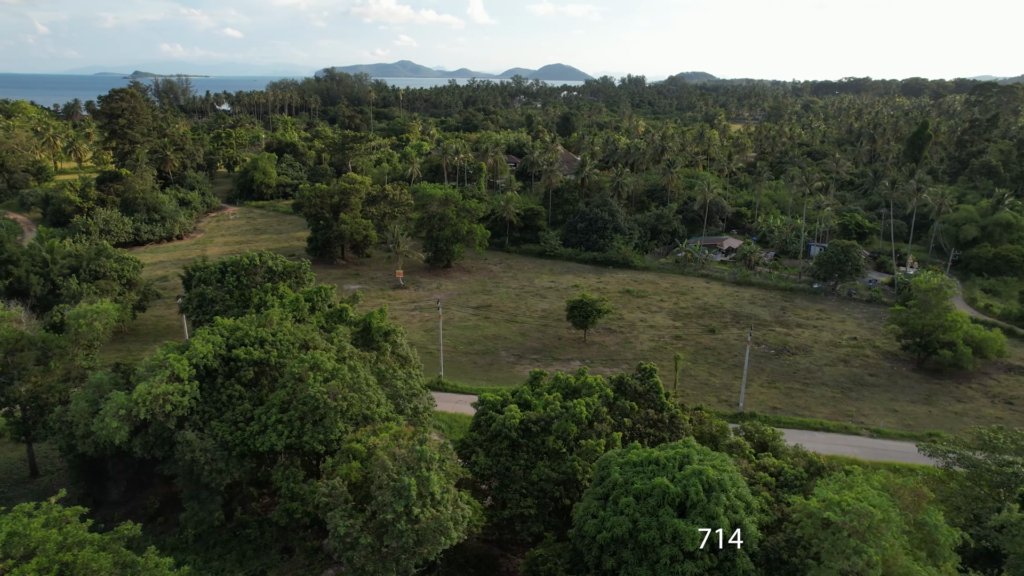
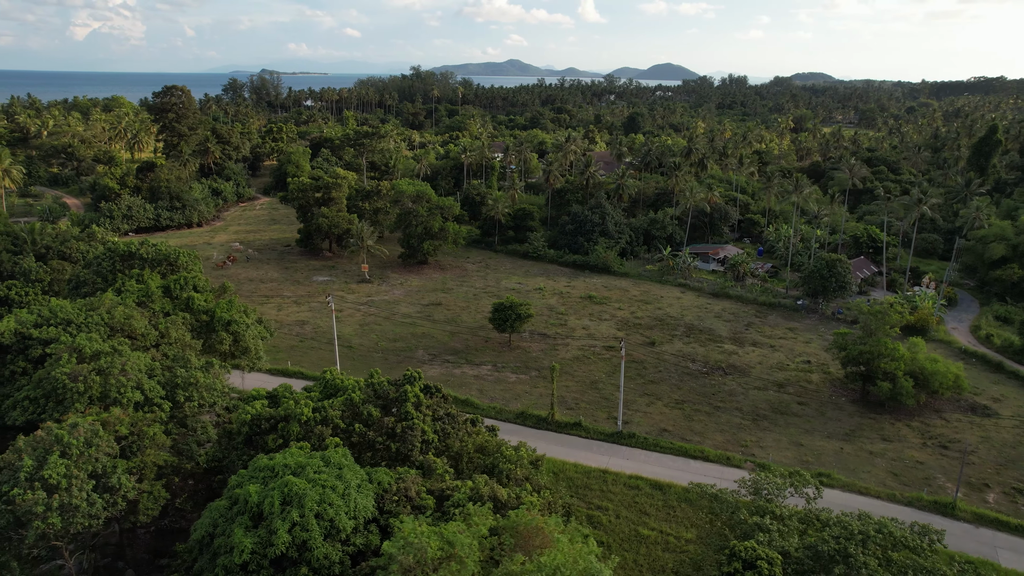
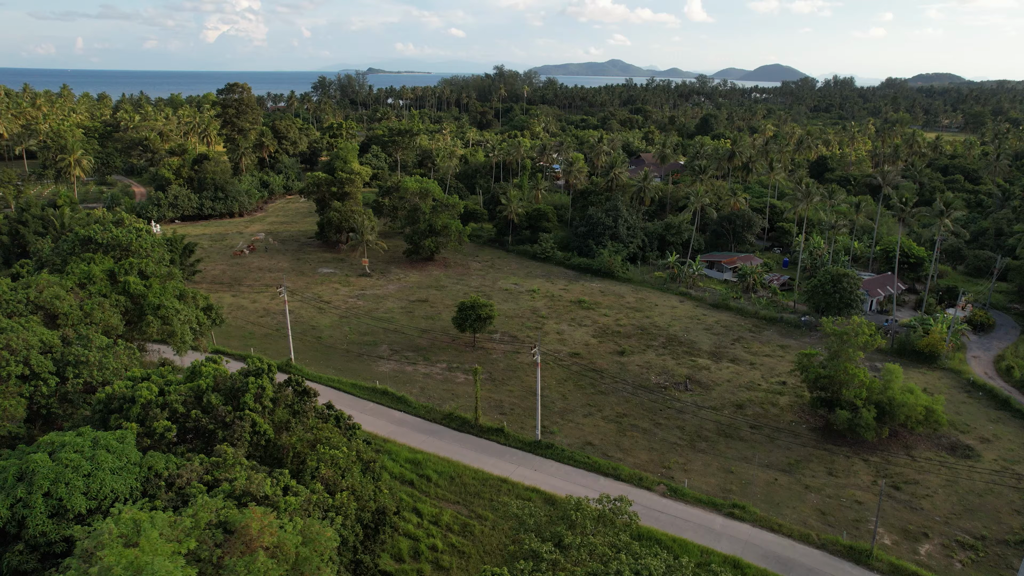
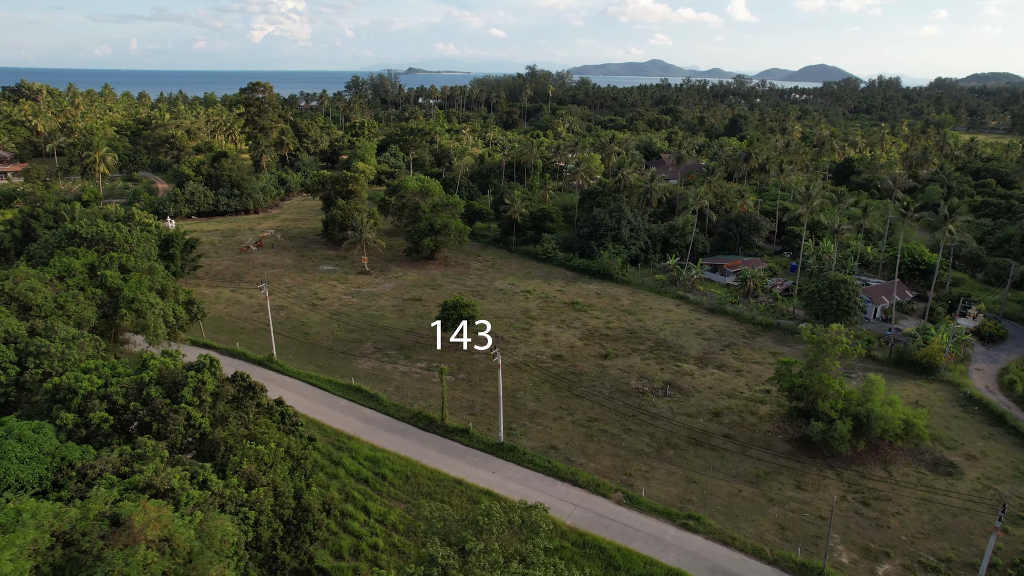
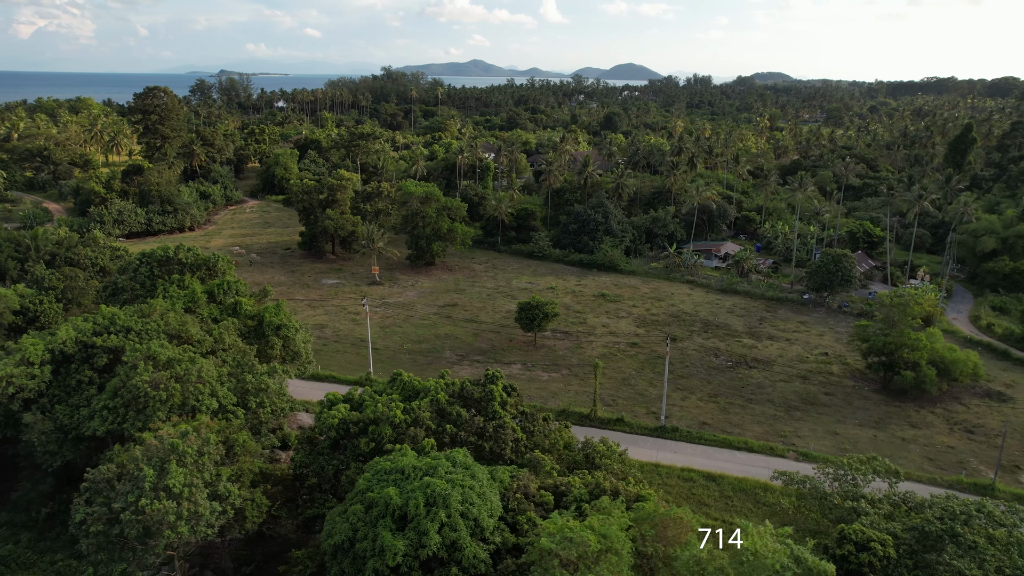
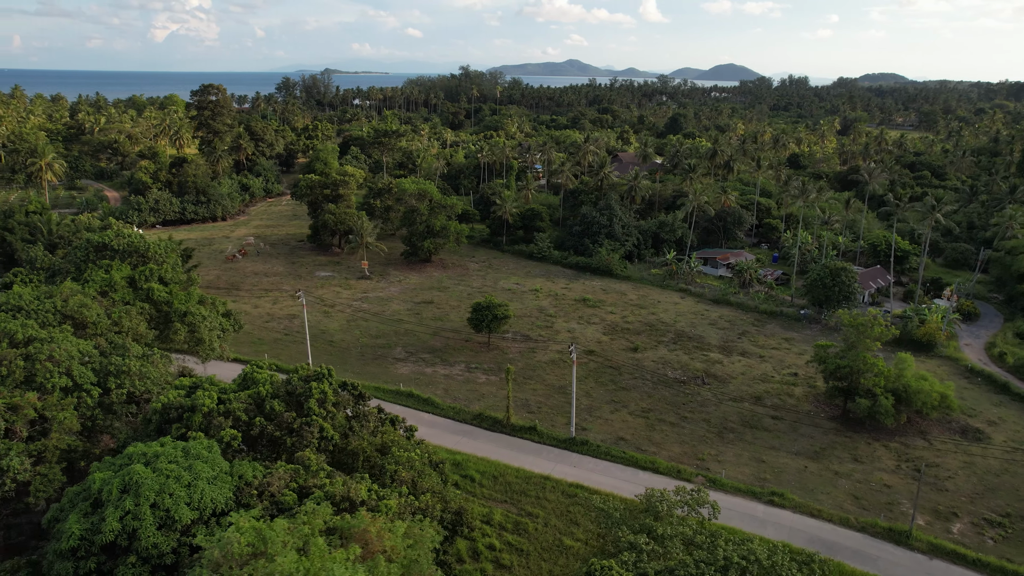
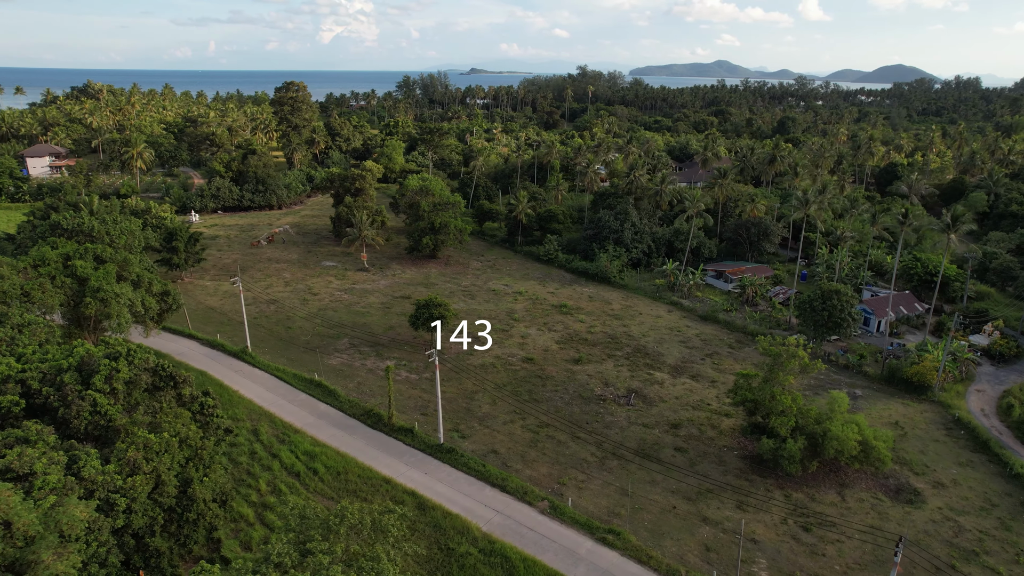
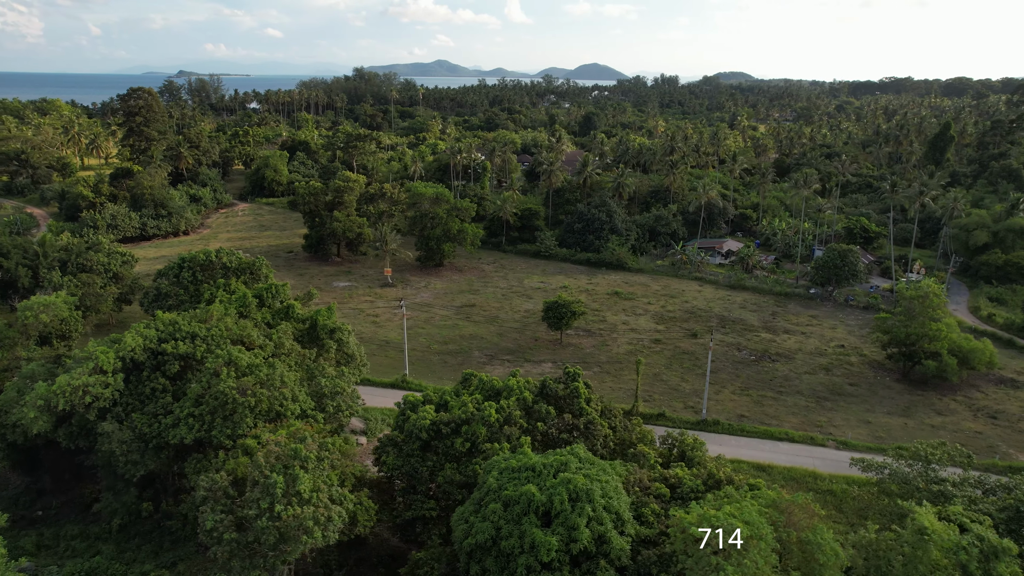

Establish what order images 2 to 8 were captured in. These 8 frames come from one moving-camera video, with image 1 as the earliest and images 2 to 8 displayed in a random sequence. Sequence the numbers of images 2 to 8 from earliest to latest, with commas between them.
8, 5, 2, 6, 3, 4, 7
